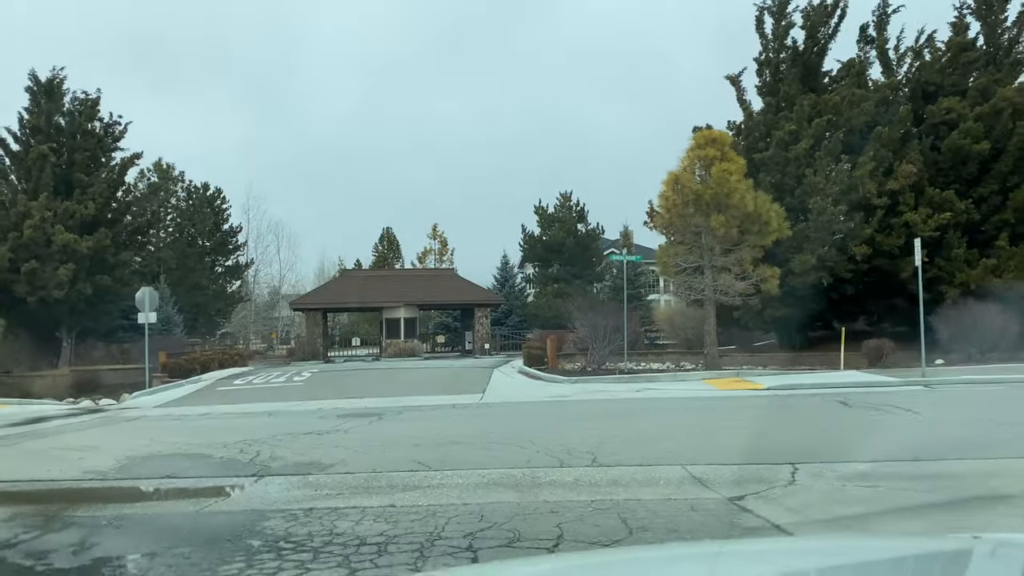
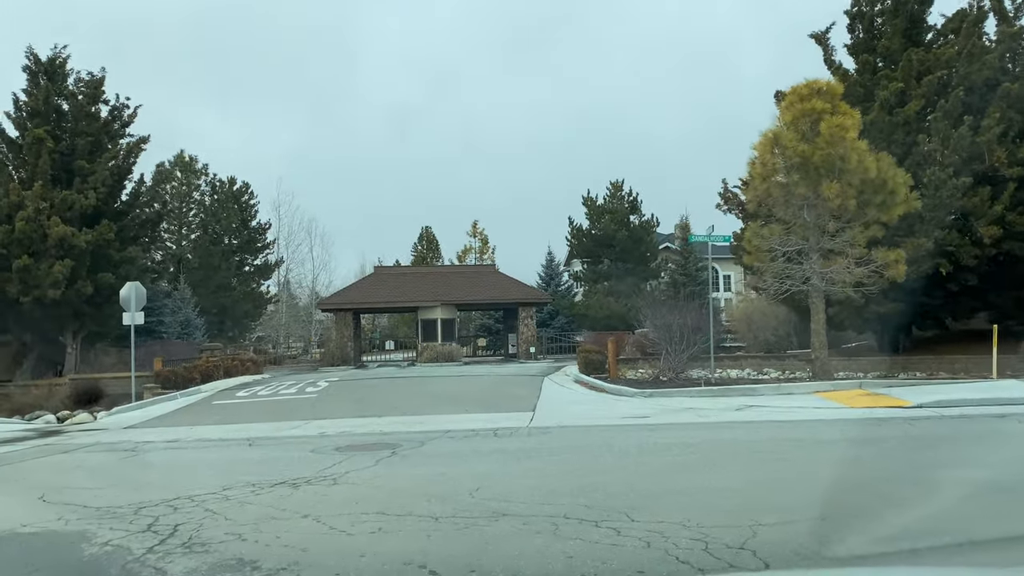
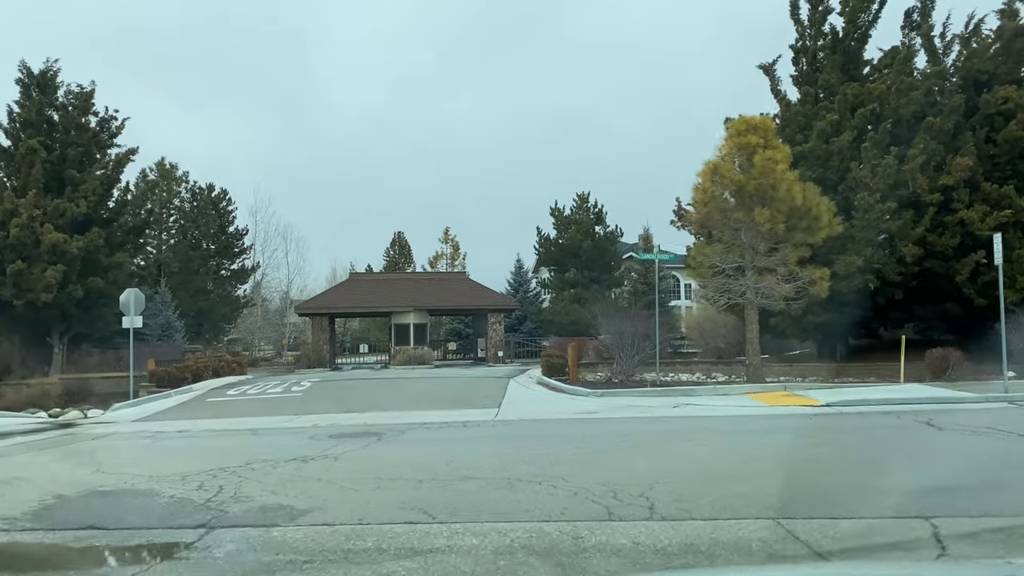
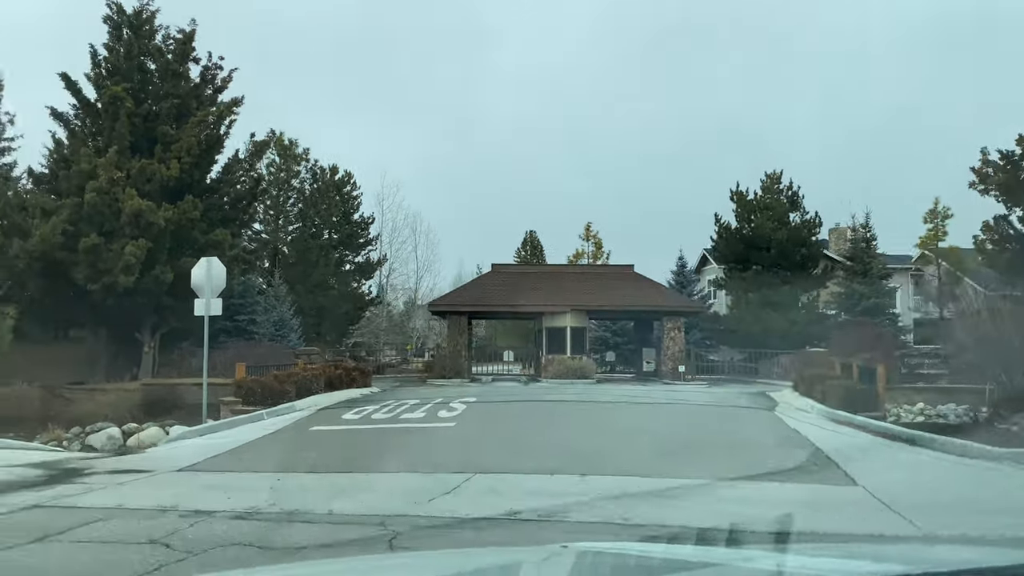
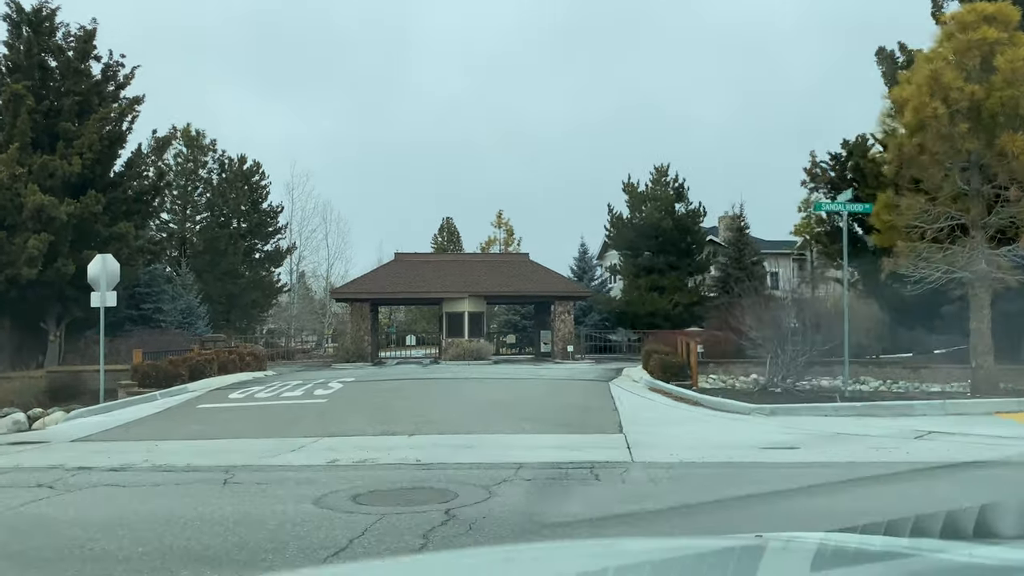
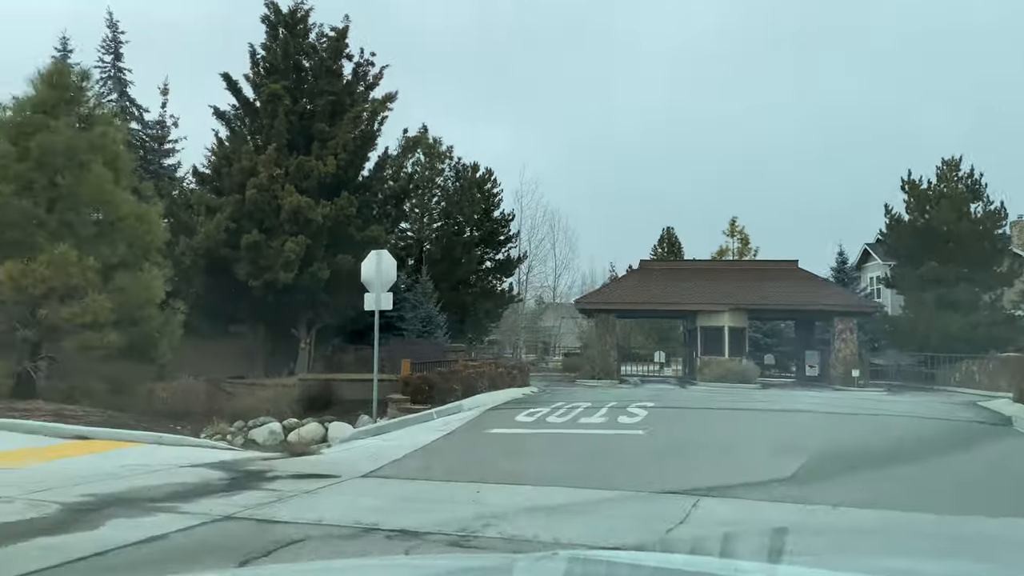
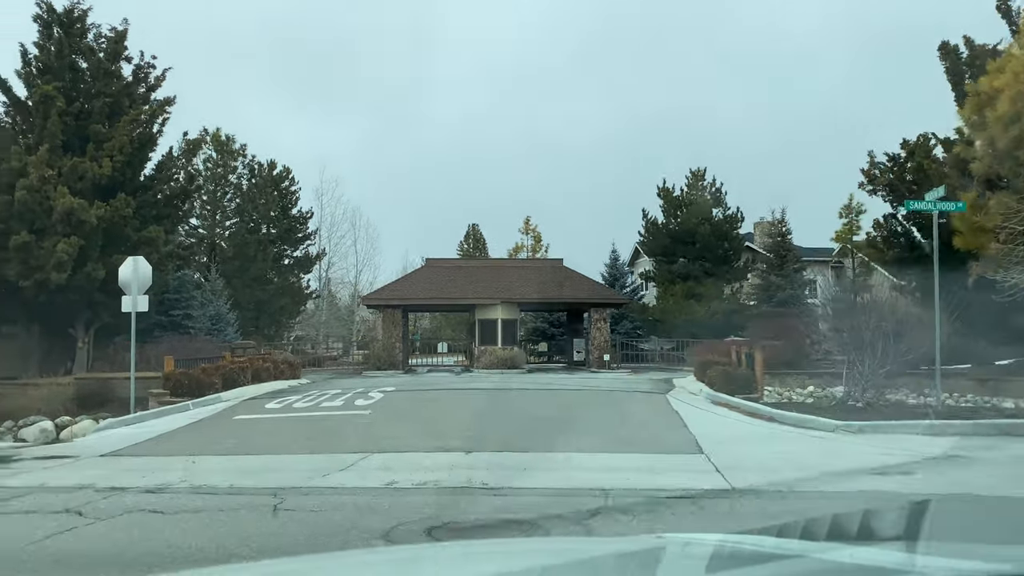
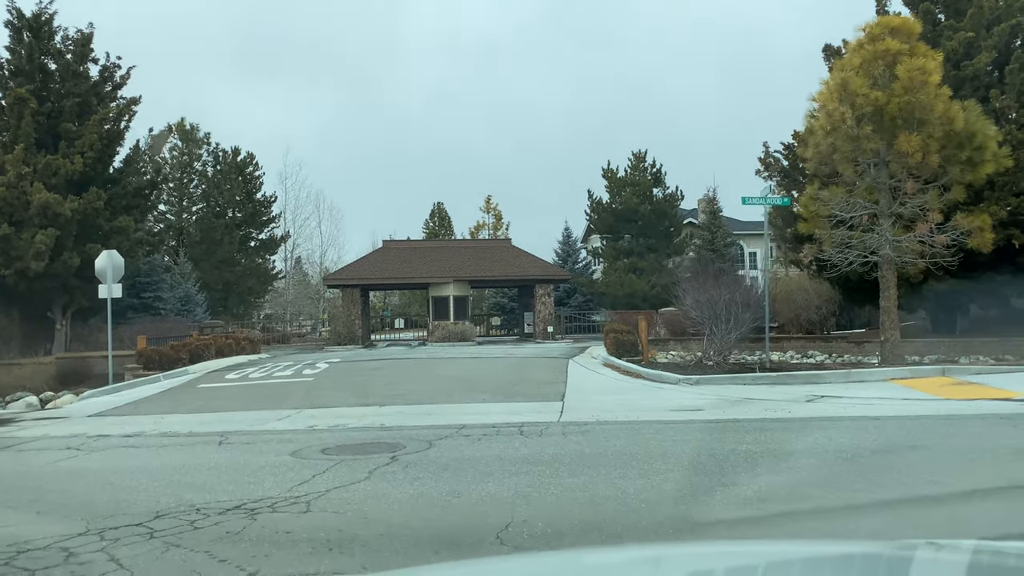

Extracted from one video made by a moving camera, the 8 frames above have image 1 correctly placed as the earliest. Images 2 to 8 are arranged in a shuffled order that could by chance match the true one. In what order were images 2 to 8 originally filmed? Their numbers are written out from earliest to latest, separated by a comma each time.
3, 2, 8, 5, 7, 4, 6
